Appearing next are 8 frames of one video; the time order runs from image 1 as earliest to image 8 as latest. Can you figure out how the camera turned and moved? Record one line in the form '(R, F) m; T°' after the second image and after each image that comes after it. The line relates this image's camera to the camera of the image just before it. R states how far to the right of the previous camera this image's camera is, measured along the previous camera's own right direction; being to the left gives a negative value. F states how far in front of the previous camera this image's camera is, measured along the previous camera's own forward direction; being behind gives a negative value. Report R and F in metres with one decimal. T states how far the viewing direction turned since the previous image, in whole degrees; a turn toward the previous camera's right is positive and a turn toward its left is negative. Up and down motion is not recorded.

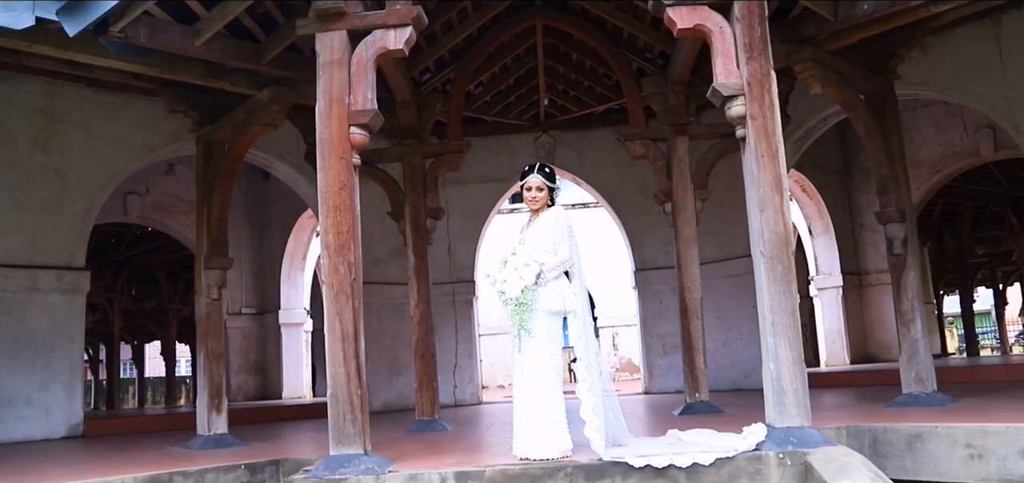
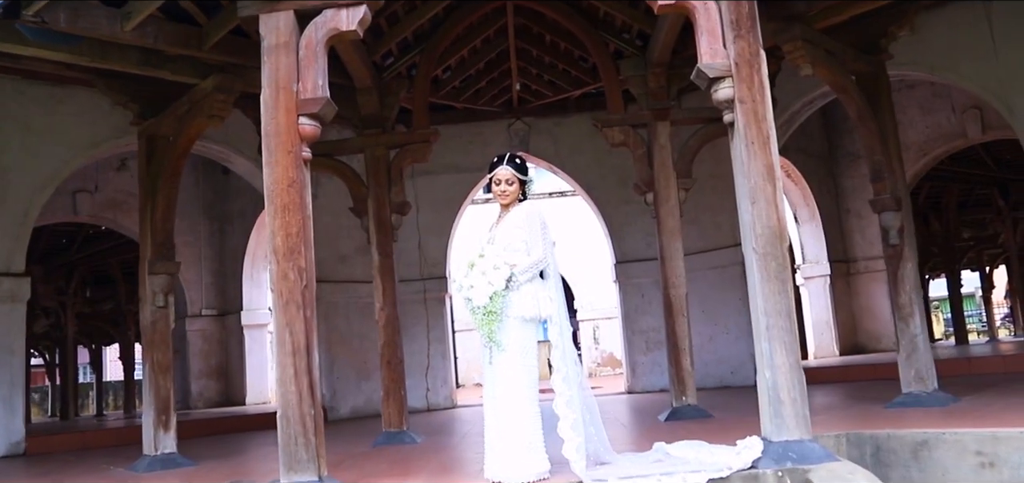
(+0.1, +0.5) m; +1°
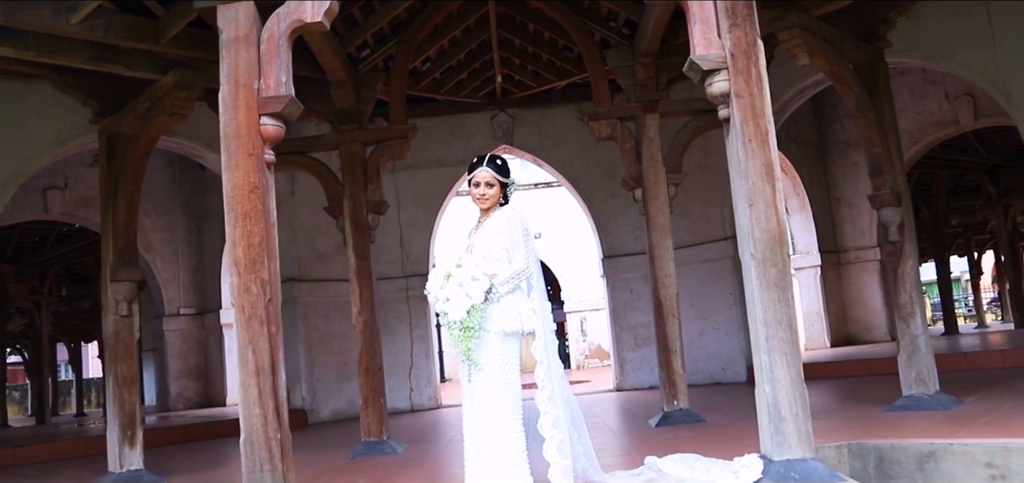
(0.0, +0.3) m; +1°
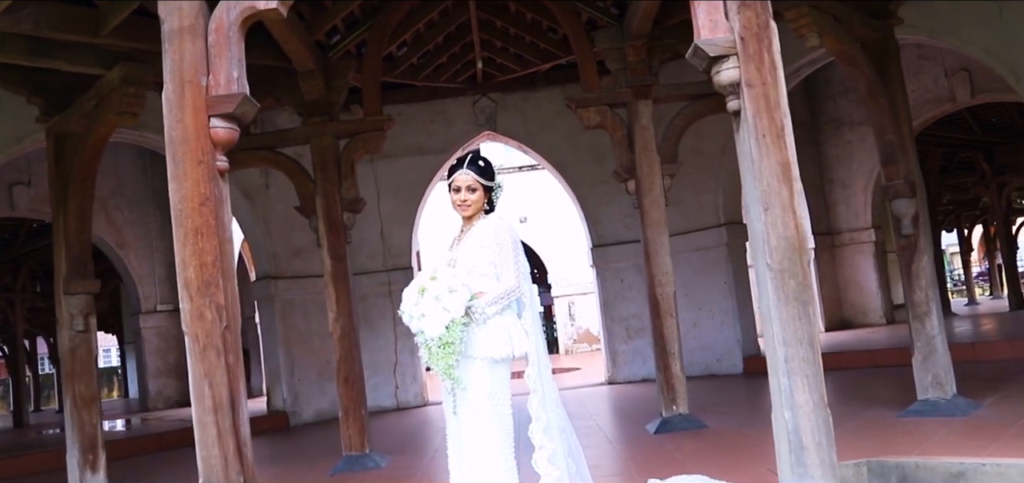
(0.0, +0.5) m; +1°
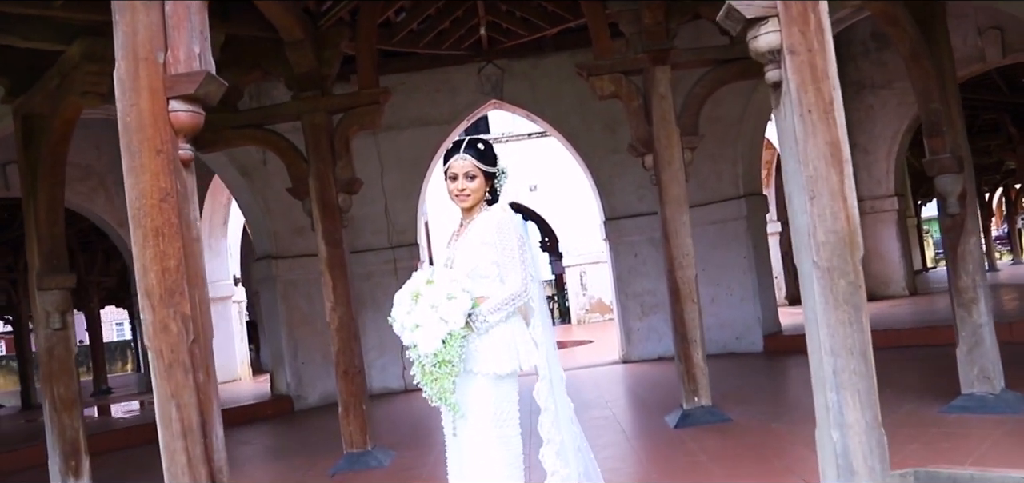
(0.0, +0.5) m; -1°
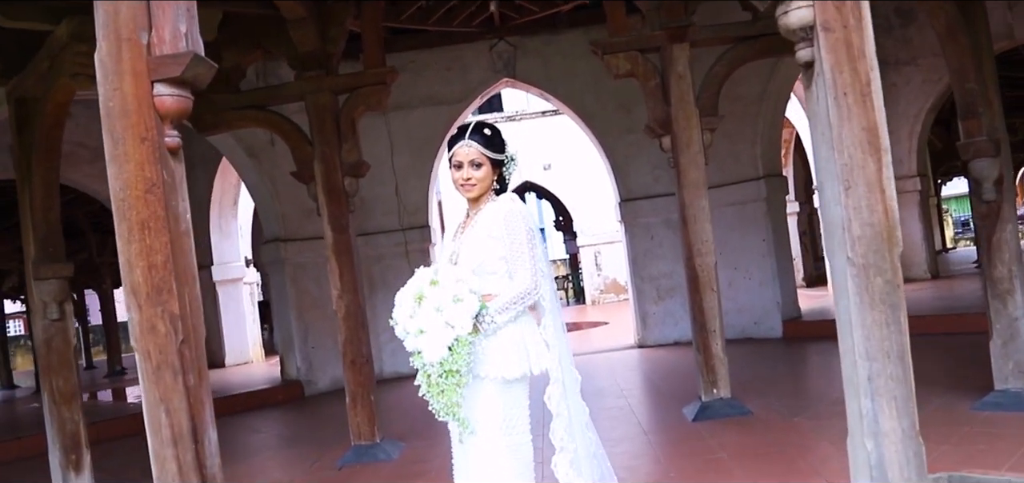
(0.0, +0.2) m; -1°
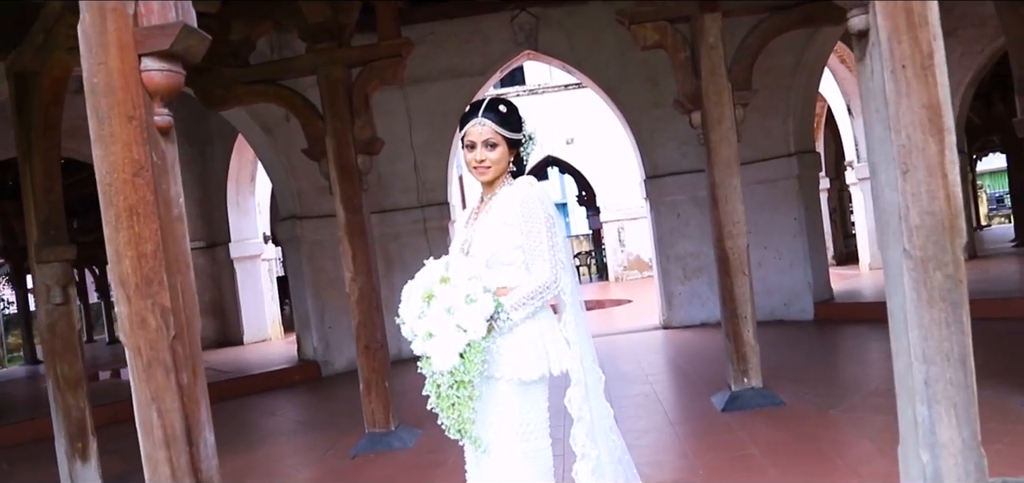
(0.0, +0.3) m; -2°
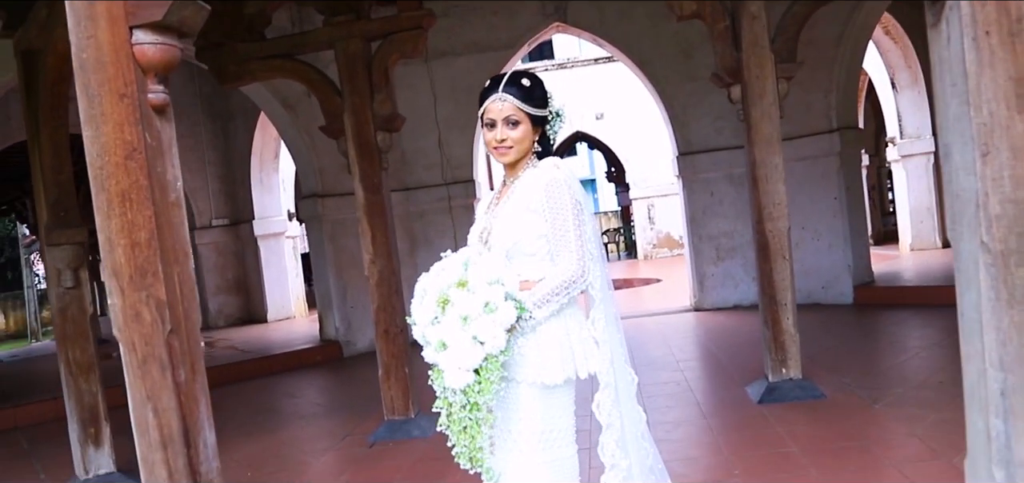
(0.0, +0.3) m; -2°
